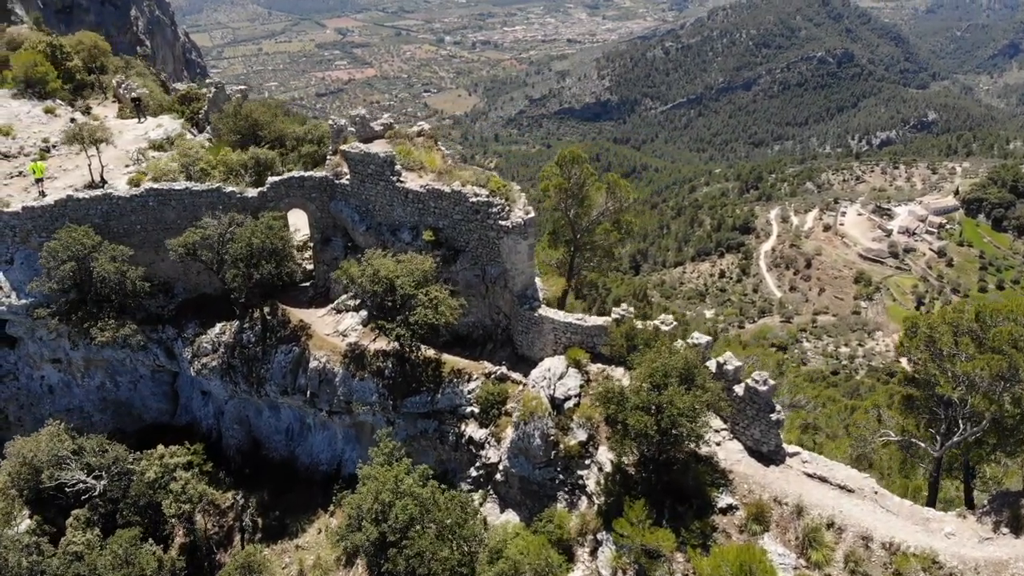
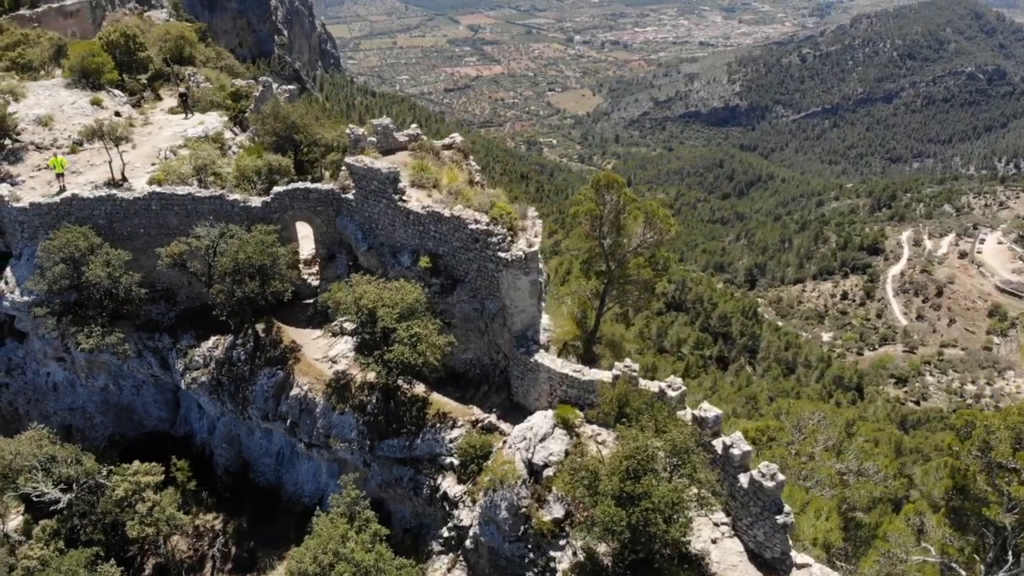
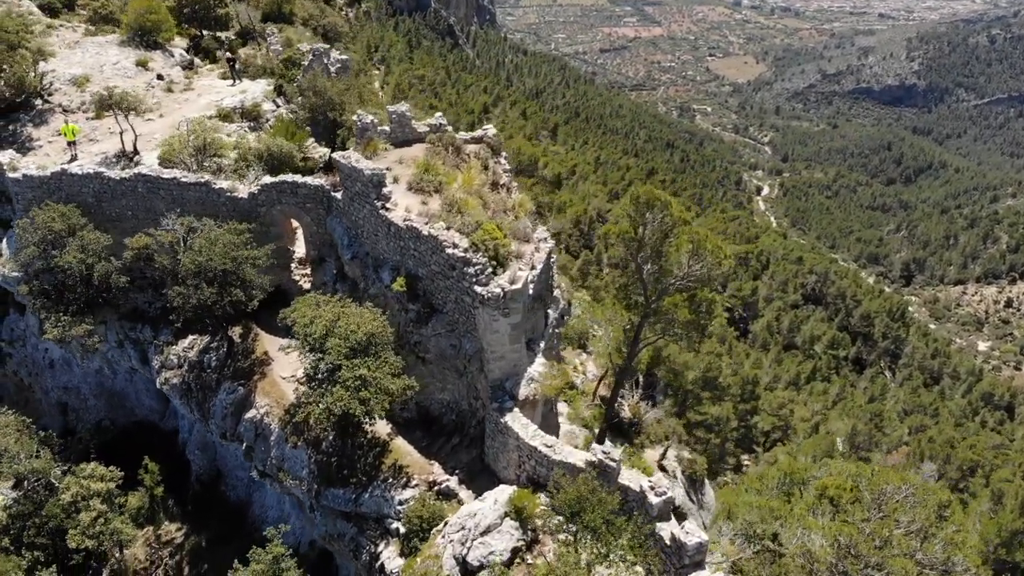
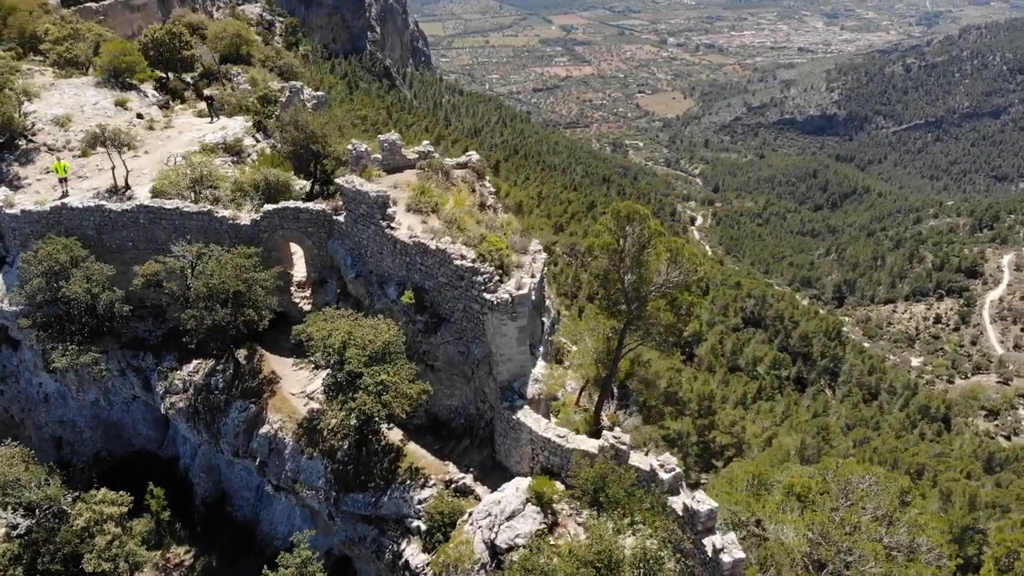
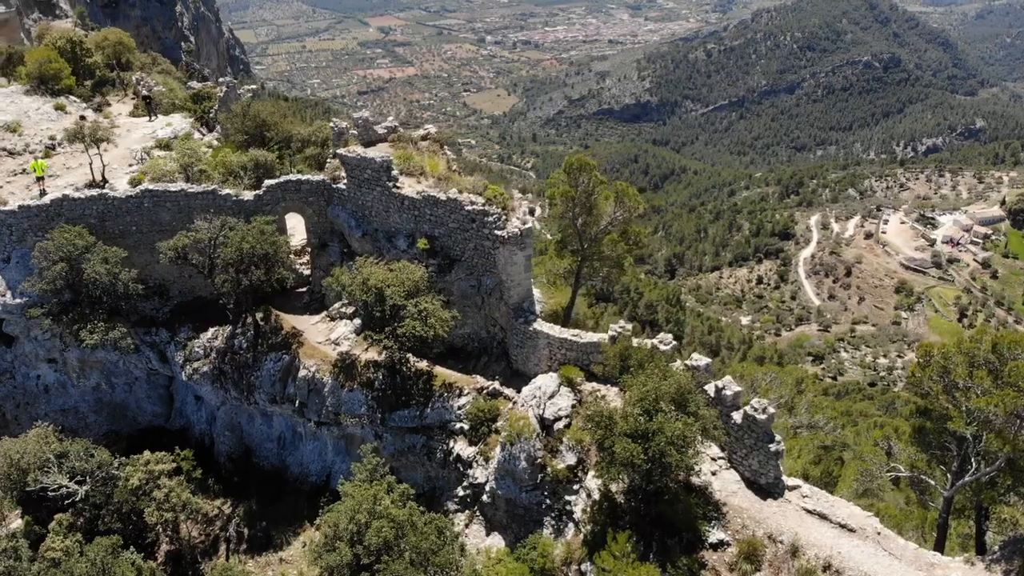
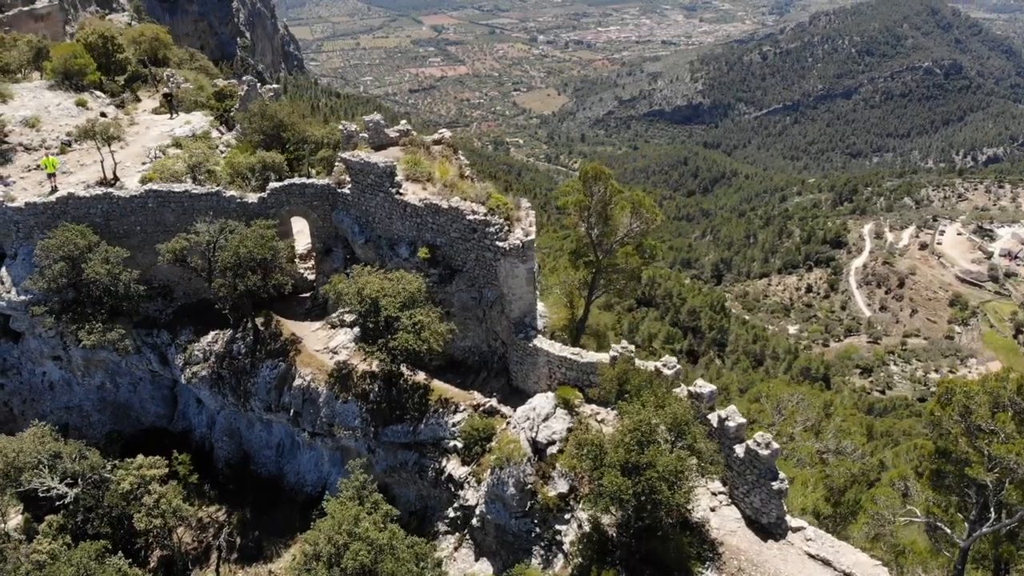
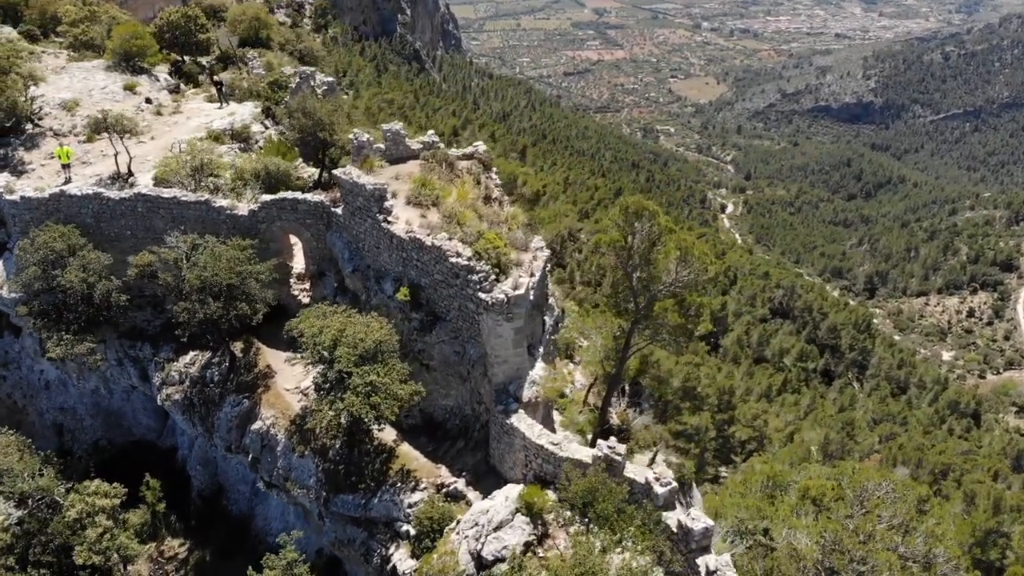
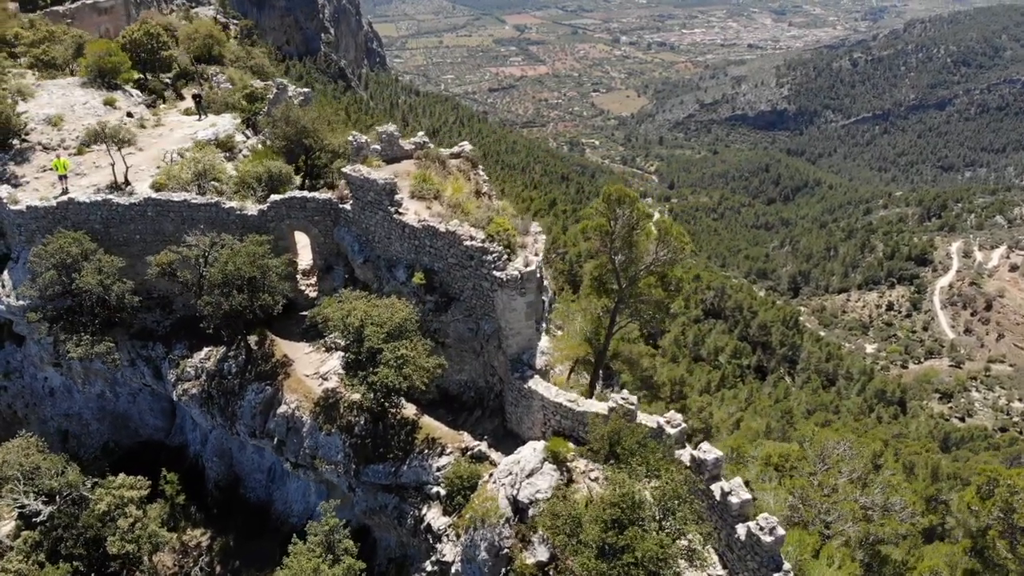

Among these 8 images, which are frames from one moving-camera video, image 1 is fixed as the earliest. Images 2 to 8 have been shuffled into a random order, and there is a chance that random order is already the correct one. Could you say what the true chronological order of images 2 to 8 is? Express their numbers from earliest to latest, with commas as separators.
5, 6, 2, 8, 4, 7, 3
